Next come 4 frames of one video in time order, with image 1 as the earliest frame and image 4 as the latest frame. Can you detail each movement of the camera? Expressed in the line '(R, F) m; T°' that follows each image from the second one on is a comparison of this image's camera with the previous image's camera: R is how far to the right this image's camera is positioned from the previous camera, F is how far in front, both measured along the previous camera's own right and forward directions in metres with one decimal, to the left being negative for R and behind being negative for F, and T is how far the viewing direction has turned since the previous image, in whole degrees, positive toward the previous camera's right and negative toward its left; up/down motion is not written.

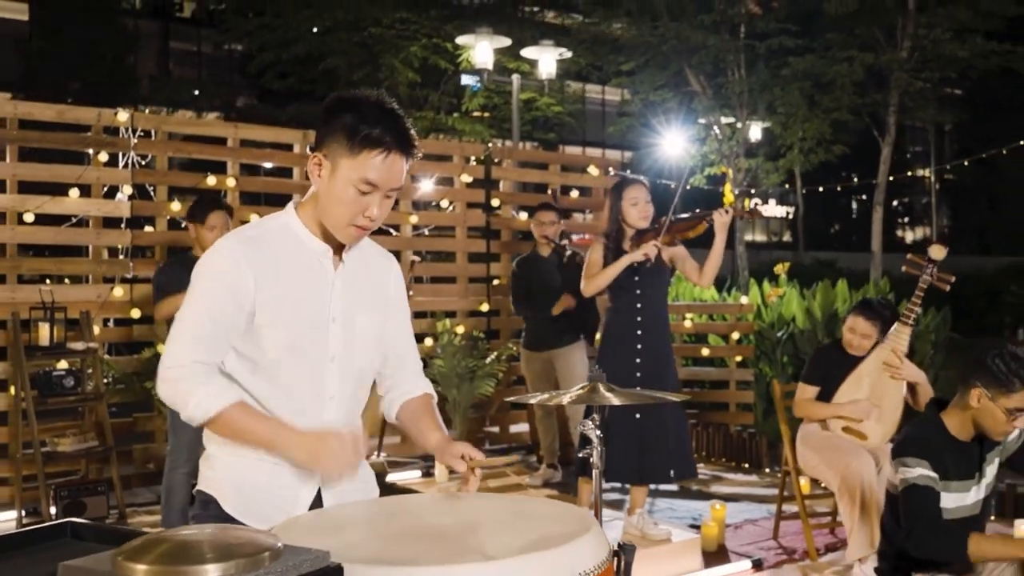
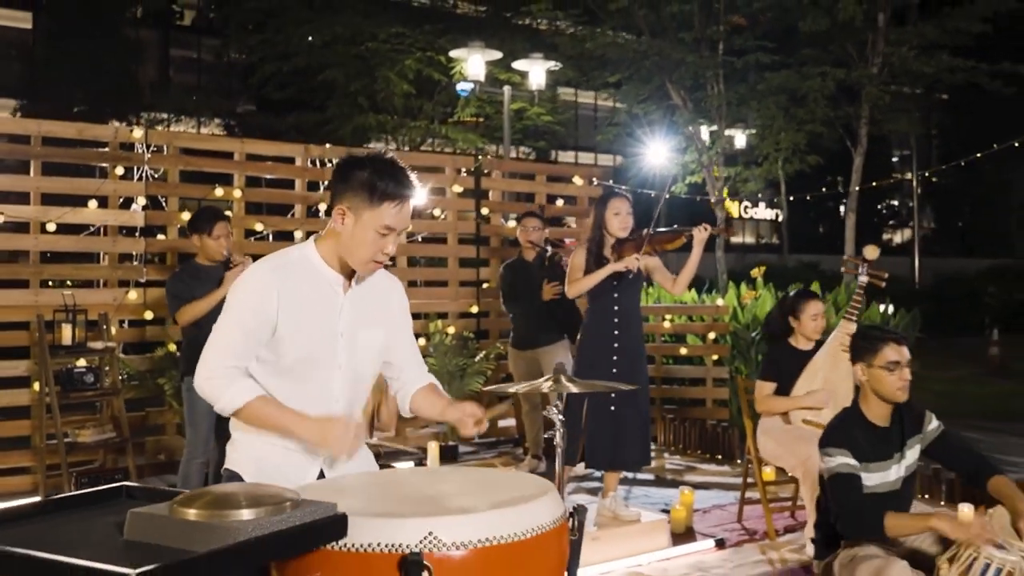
(+0.1, -0.4) m; 0°
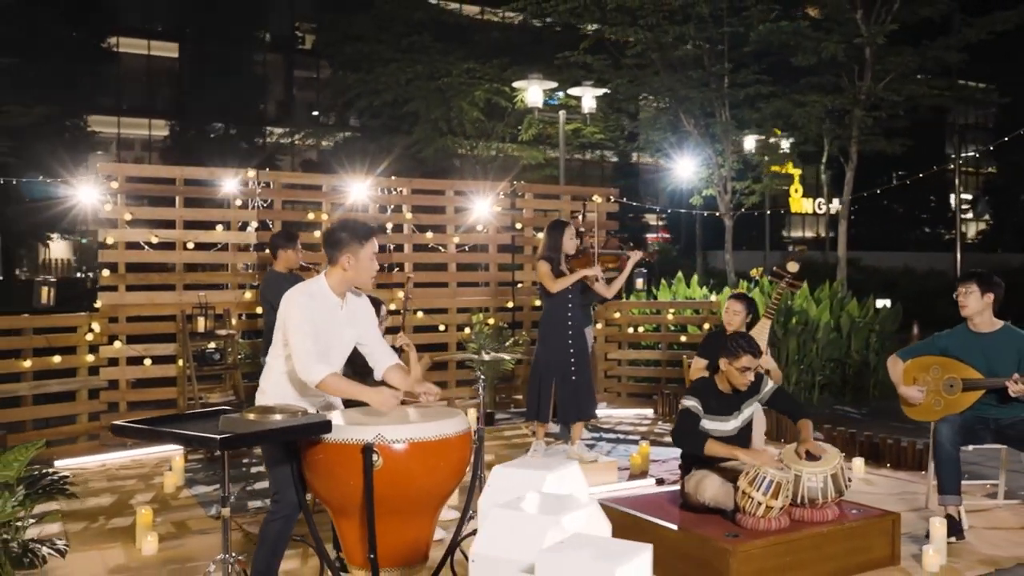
(+0.9, -1.9) m; -7°
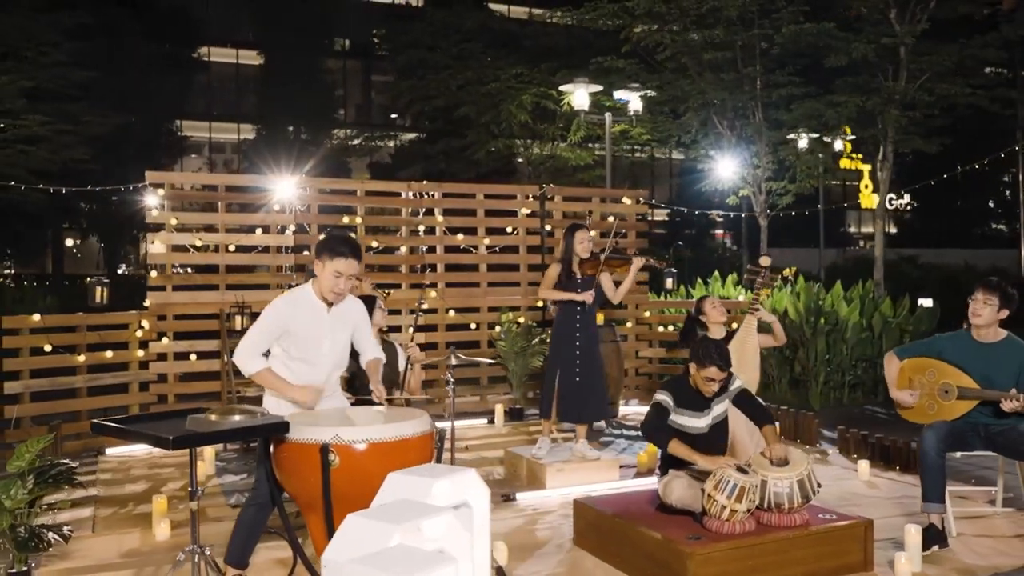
(+0.7, -0.2) m; -6°
